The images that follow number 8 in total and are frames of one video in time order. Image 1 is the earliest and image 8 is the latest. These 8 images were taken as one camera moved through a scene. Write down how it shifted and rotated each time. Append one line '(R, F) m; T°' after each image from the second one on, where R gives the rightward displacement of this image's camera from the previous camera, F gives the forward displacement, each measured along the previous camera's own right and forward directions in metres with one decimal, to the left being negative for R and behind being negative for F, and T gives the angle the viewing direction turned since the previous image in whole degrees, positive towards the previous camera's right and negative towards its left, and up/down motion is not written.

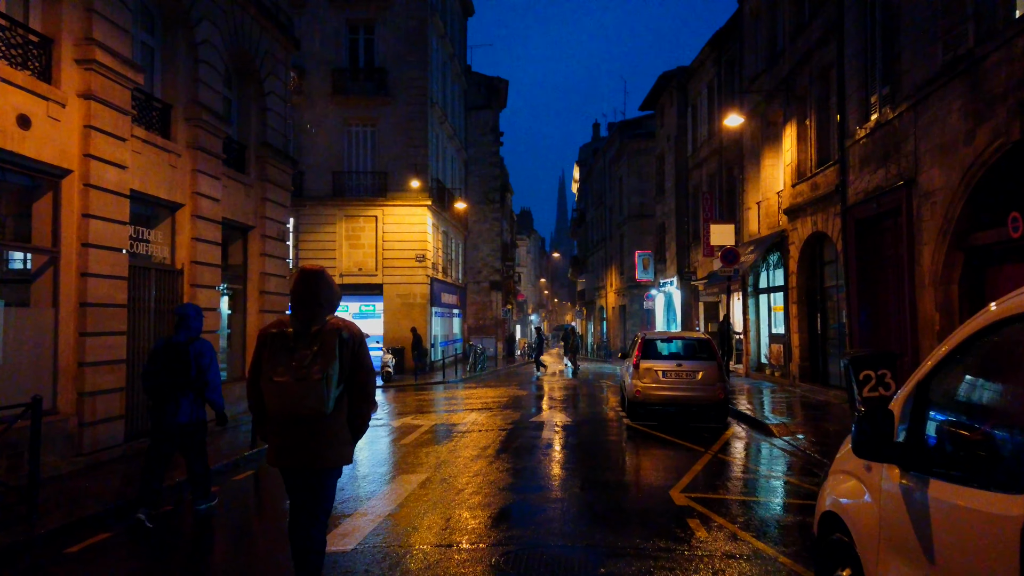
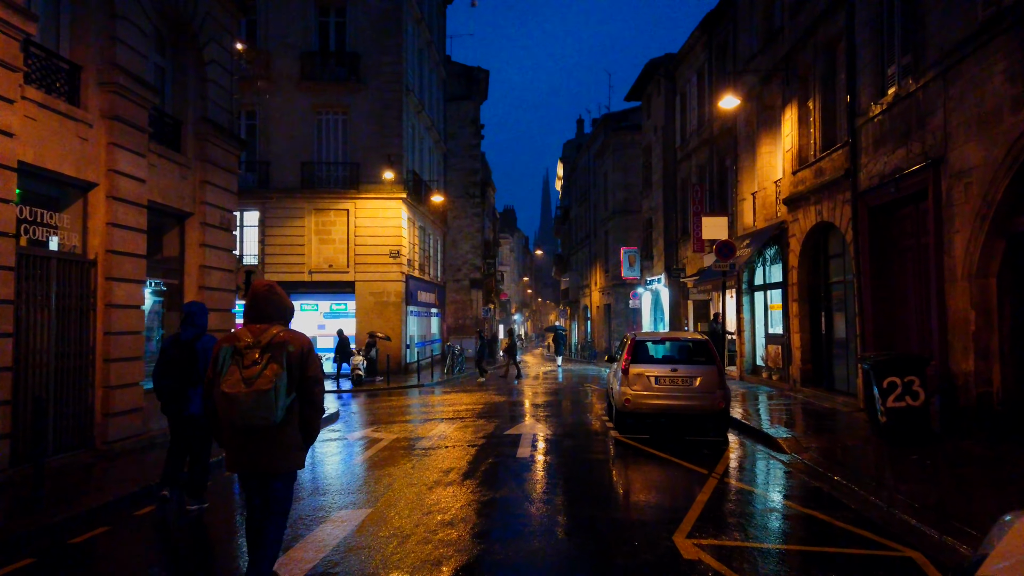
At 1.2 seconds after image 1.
(+0.2, +1.6) m; +1°
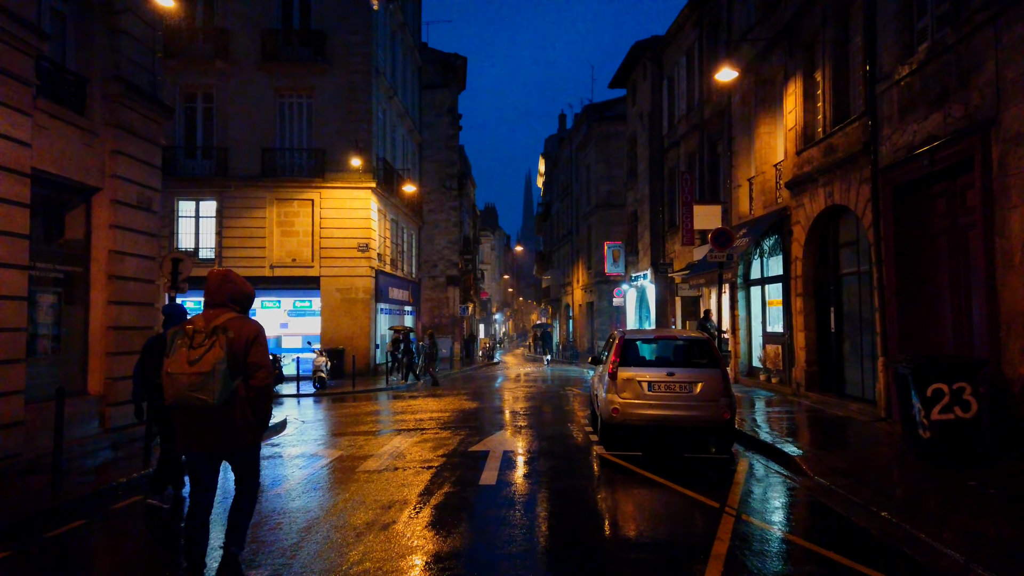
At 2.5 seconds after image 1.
(+0.2, +1.9) m; +1°
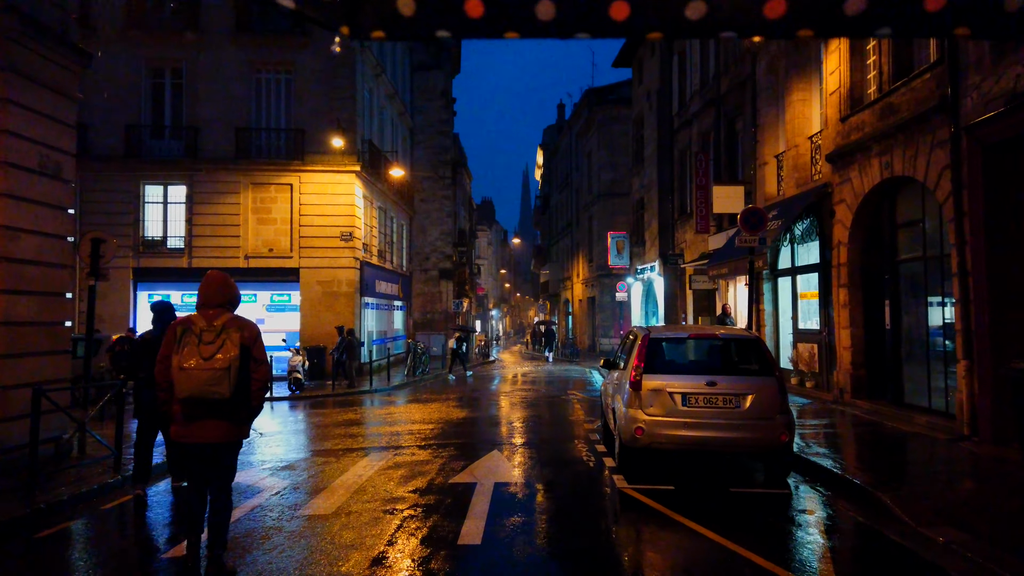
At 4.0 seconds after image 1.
(0.0, +2.2) m; 0°
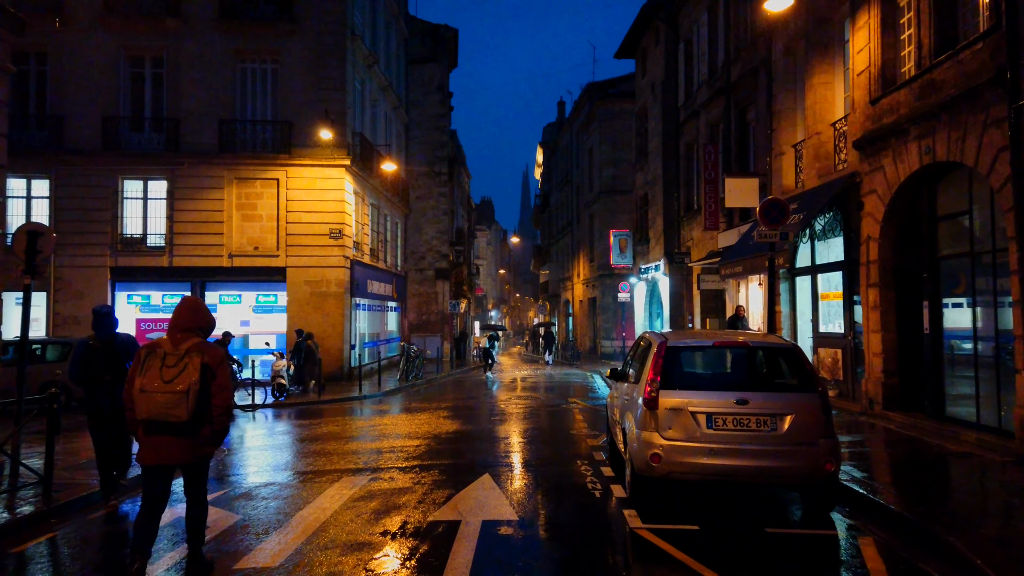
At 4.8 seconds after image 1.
(+0.1, +1.2) m; 0°
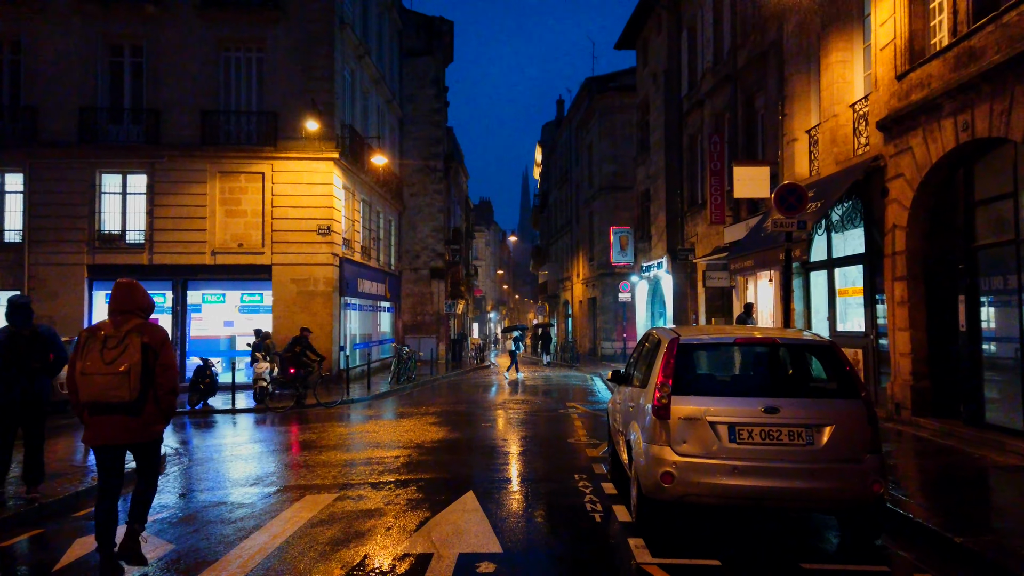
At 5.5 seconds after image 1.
(+0.1, +1.0) m; 0°
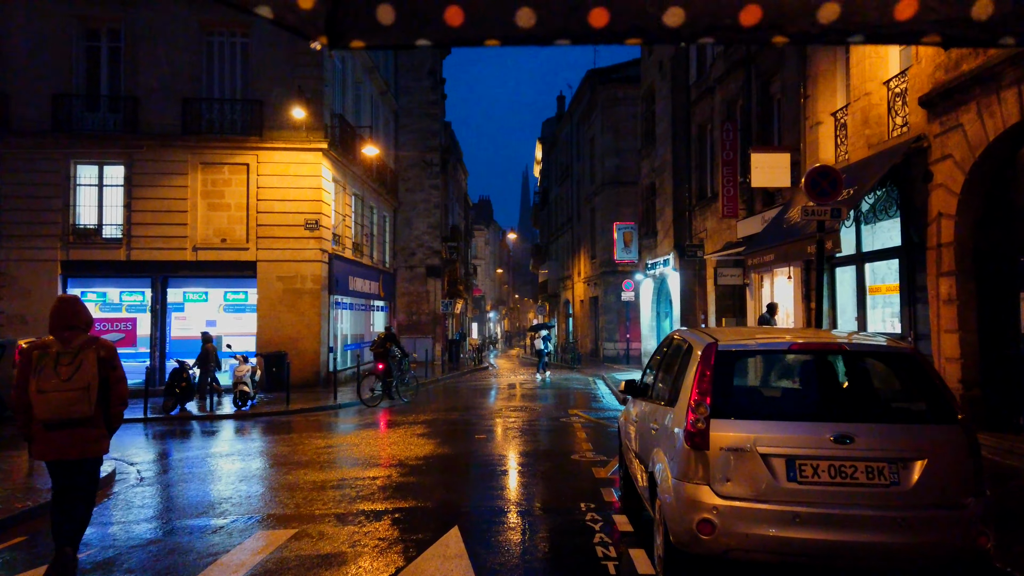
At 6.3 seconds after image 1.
(0.0, +1.2) m; 0°
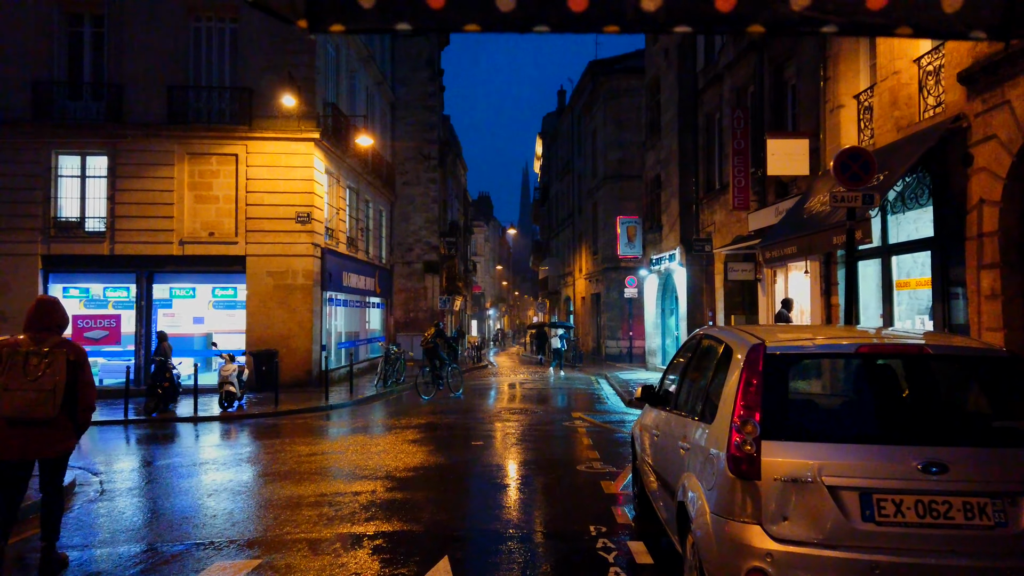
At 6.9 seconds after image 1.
(0.0, +0.9) m; 0°
